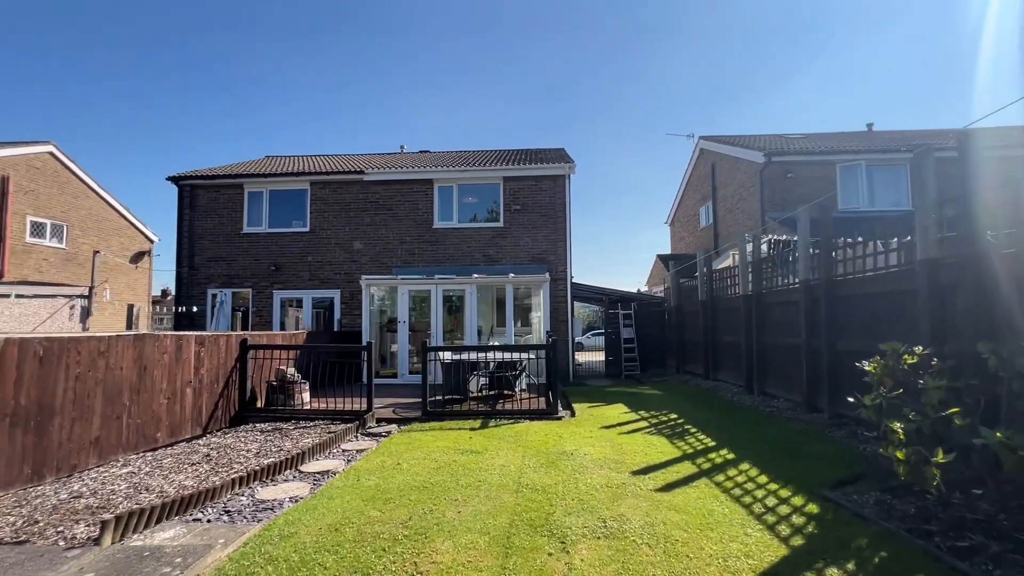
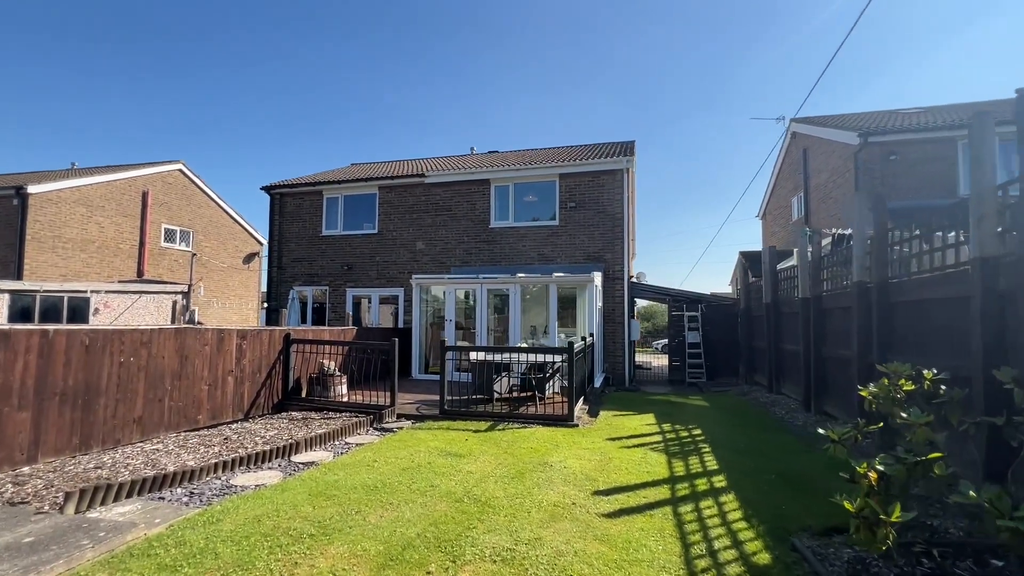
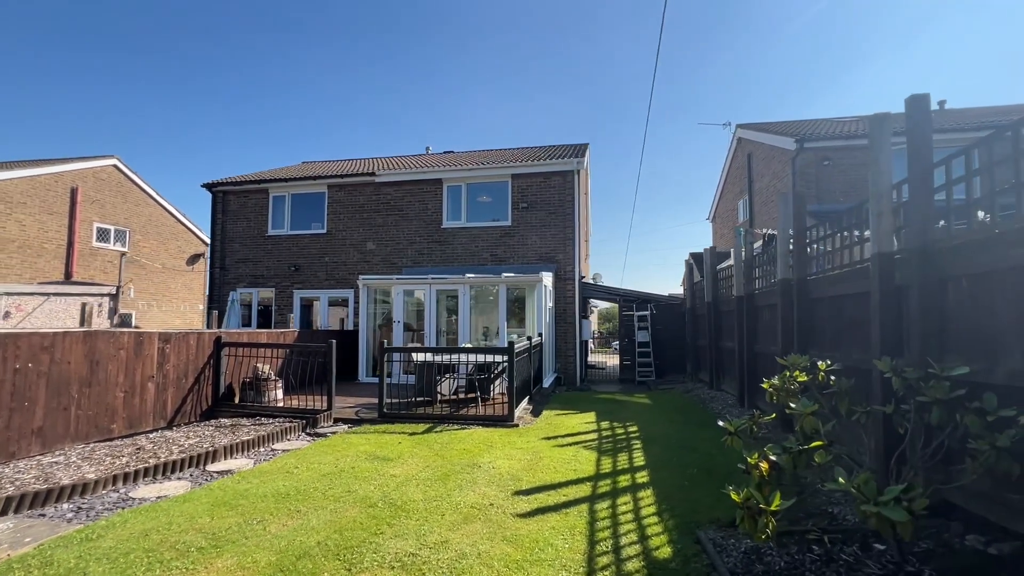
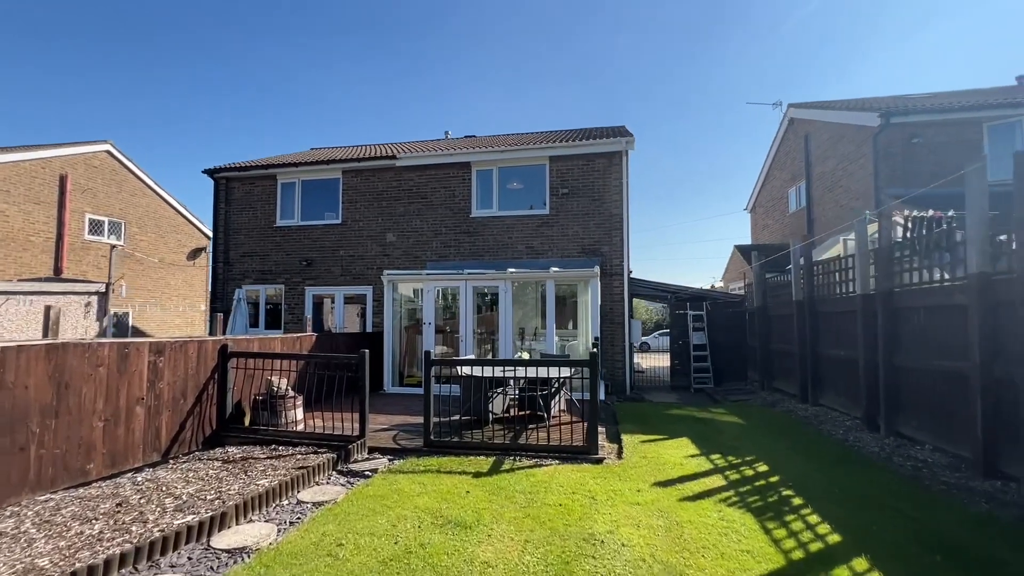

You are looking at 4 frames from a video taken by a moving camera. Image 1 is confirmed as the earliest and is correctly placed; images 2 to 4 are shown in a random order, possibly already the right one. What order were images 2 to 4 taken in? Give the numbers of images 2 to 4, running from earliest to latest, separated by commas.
3, 2, 4
